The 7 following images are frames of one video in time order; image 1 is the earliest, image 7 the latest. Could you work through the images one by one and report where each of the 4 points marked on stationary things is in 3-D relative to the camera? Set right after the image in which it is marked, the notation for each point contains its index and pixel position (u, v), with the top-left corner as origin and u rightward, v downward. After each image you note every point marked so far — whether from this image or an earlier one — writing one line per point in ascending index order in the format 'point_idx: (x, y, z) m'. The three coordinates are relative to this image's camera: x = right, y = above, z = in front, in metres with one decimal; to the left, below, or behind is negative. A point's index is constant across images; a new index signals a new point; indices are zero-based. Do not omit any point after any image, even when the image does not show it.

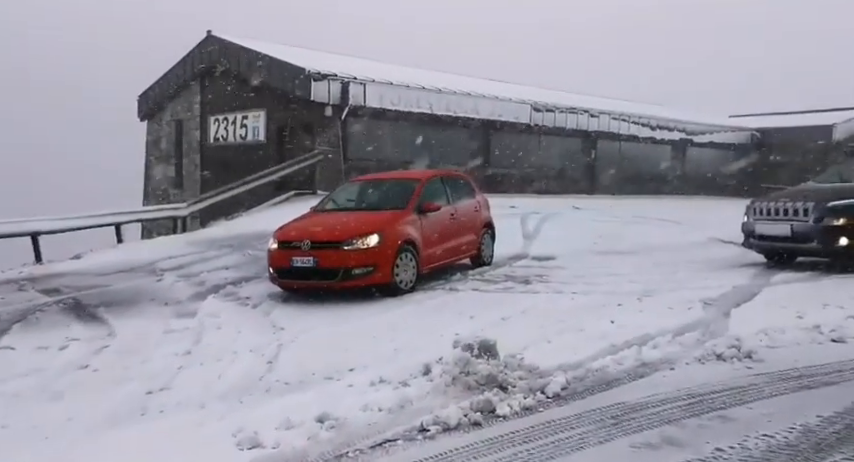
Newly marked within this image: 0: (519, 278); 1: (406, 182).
0: (+1.3, -0.6, +10.3) m
1: (-0.3, +0.7, +10.3) m
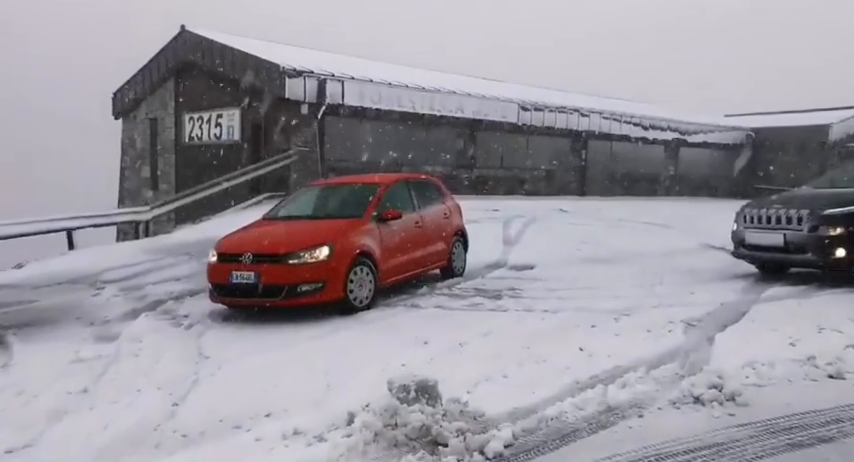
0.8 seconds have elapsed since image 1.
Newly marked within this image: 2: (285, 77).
0: (+0.8, -0.8, +9.5) m
1: (-0.8, +0.6, +9.5) m
2: (-3.6, +3.9, +19.1) m
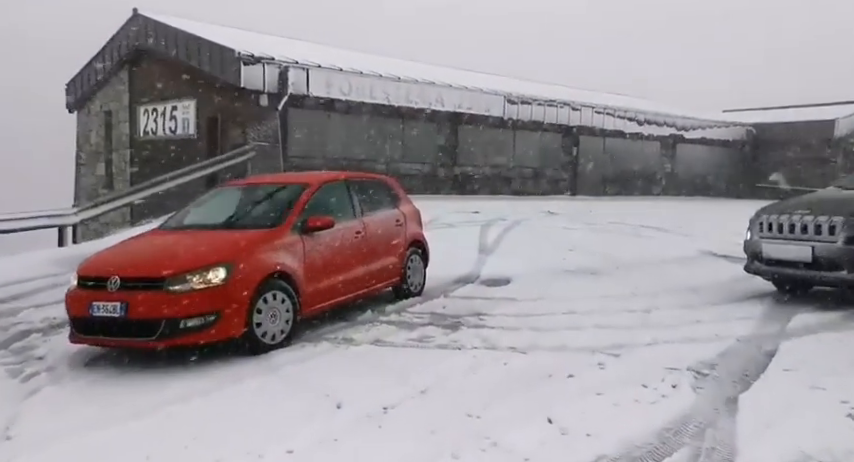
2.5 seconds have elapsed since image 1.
0: (+0.2, -0.9, +7.6) m
1: (-1.4, +0.4, +7.6) m
2: (-4.2, +3.8, +17.2) m
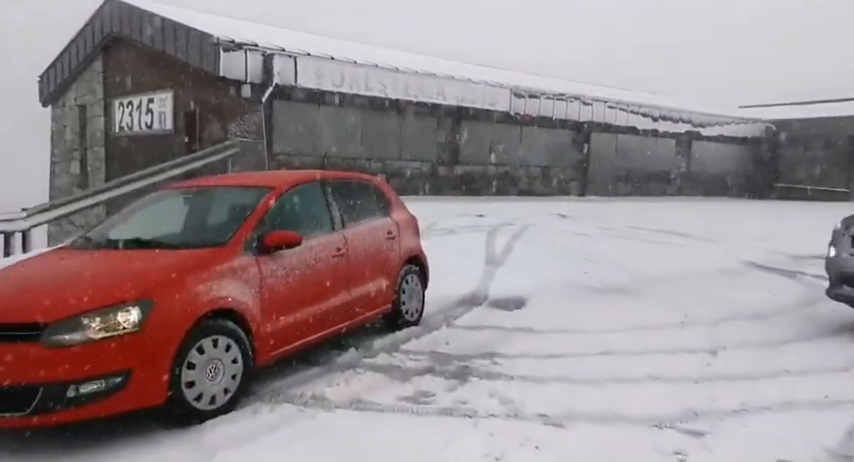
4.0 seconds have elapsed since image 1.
0: (+0.2, -1.0, +5.9) m
1: (-1.4, +0.3, +5.9) m
2: (-4.2, +3.7, +15.4) m
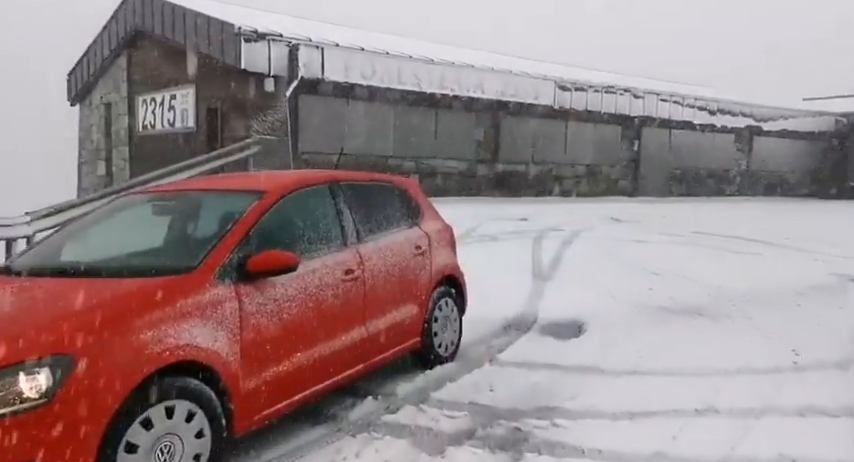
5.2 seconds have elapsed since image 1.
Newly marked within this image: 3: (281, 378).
0: (+0.4, -1.1, +4.5) m
1: (-1.1, +0.2, +4.6) m
2: (-3.5, +3.6, +14.2) m
3: (-0.8, -0.8, +4.1) m
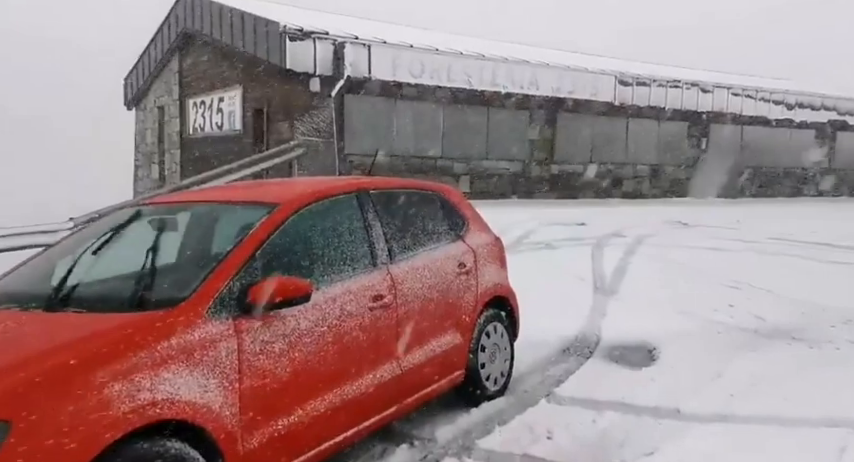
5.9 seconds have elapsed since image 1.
0: (+0.6, -1.2, +3.7) m
1: (-0.9, +0.1, +3.9) m
2: (-2.6, +3.5, +13.7) m
3: (-0.6, -0.9, +3.4) m
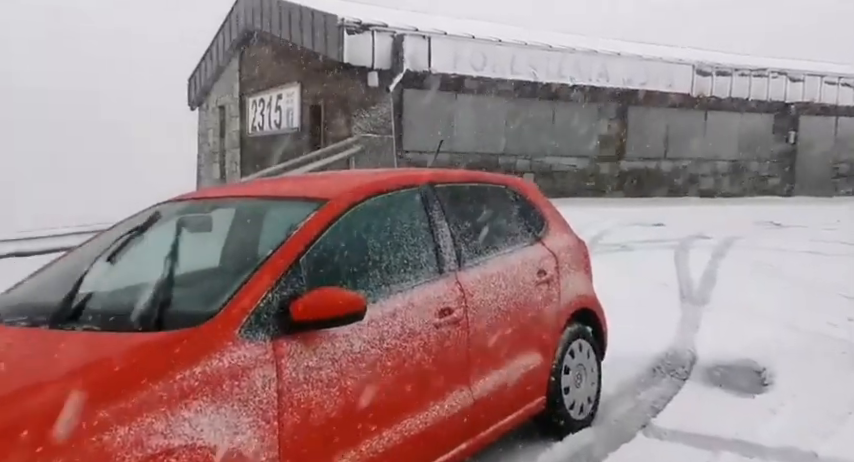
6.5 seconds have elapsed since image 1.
0: (+1.0, -1.2, +3.0) m
1: (-0.6, +0.1, +3.3) m
2: (-1.5, +3.5, +13.2) m
3: (-0.3, -0.9, +2.8) m
